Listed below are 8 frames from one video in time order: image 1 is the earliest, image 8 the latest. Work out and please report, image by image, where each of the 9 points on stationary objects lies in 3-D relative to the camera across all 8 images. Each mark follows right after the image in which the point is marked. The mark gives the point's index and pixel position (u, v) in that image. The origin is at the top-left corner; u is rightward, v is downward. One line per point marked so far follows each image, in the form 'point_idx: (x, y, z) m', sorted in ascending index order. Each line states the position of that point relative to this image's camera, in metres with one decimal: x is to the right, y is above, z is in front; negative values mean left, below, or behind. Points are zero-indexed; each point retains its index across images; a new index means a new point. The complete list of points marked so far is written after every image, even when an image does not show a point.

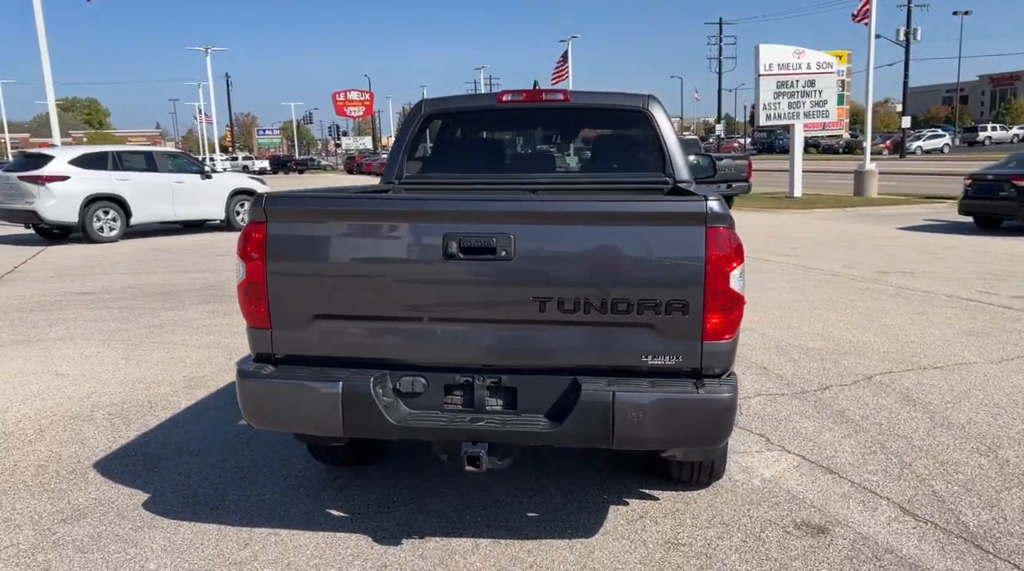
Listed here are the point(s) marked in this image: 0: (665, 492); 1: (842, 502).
0: (+0.8, -1.0, +3.9) m
1: (+1.5, -1.0, +3.8) m
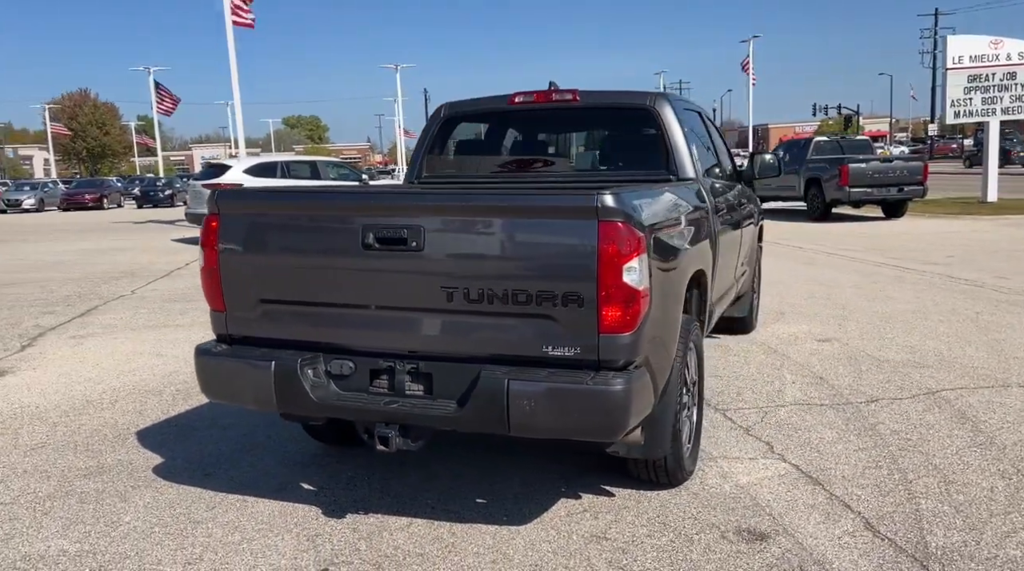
0: (+0.5, -1.0, +3.9) m
1: (+1.3, -1.0, +3.6) m
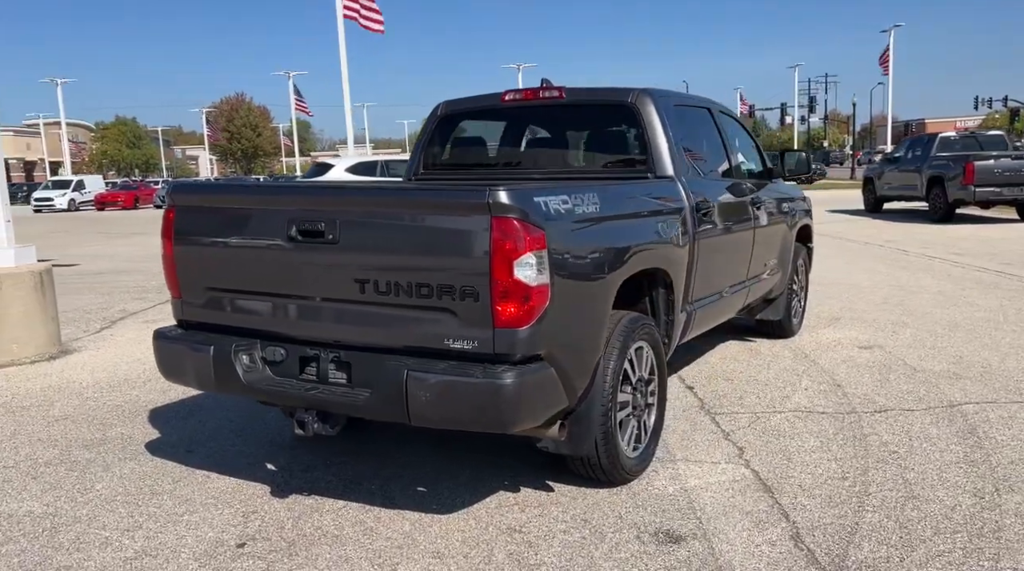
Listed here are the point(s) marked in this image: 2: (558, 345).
0: (+0.3, -1.0, +3.9) m
1: (+1.0, -1.0, +3.5) m
2: (+0.2, -0.2, +3.2) m
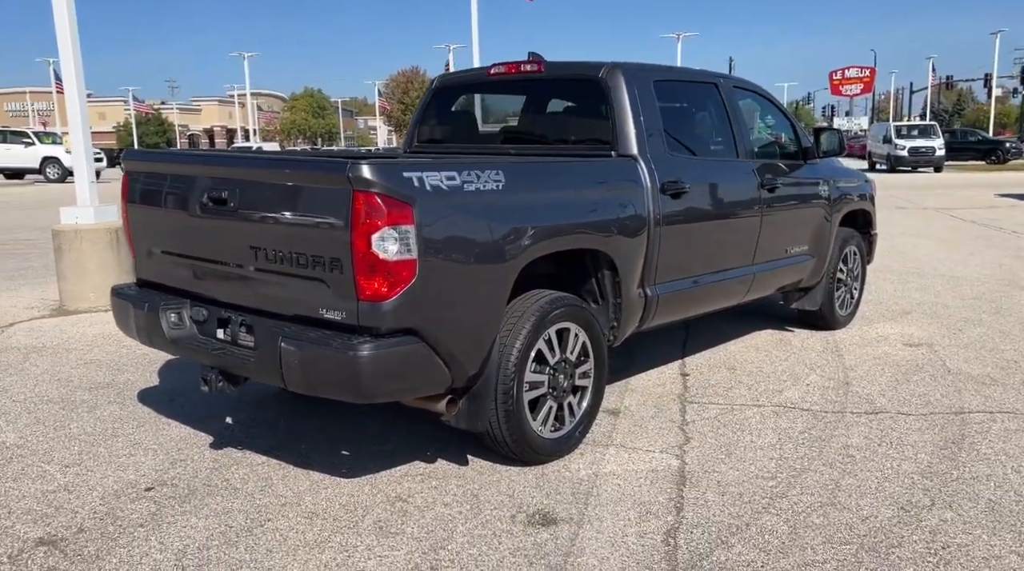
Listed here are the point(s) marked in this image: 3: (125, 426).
0: (-0.2, -0.9, +3.9) m
1: (+0.5, -1.0, +3.5) m
2: (-0.3, -0.1, +3.3) m
3: (-2.1, -0.8, +4.3) m
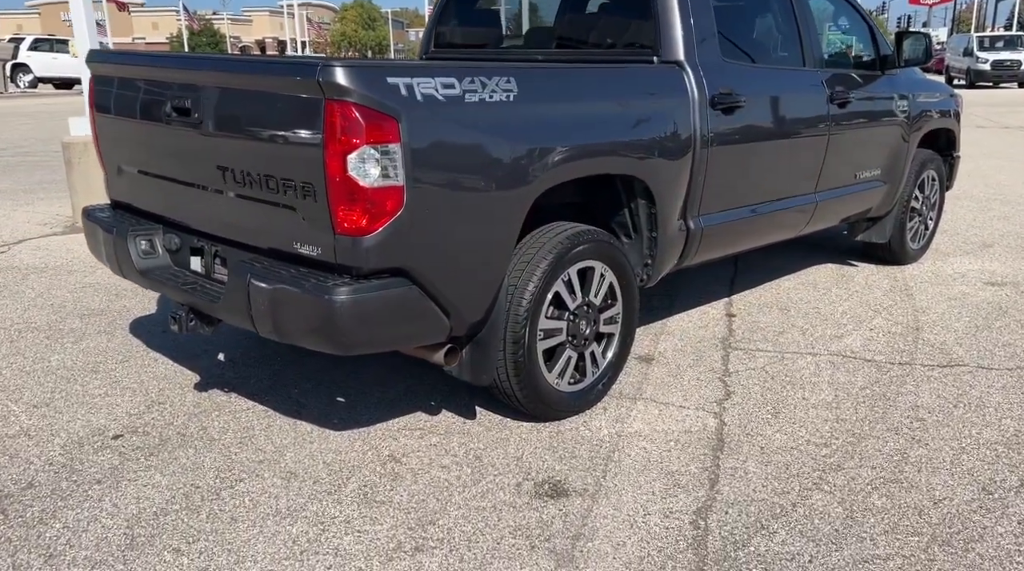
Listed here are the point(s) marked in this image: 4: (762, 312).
0: (-0.1, -0.6, +3.5) m
1: (+0.5, -0.7, +3.0) m
2: (-0.3, +0.1, +2.8) m
3: (-2.0, -0.4, +4.0) m
4: (+1.5, -0.2, +5.0) m
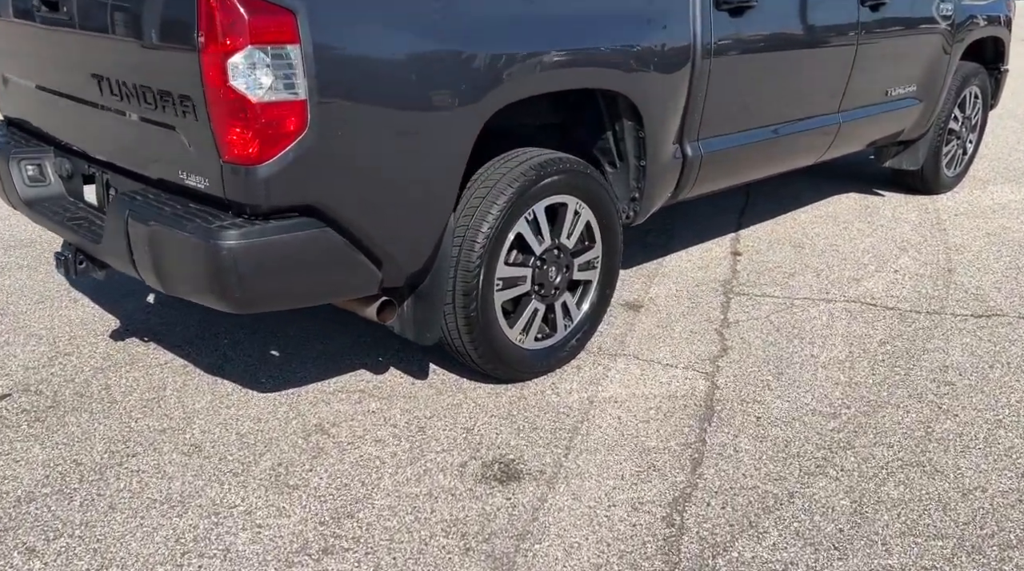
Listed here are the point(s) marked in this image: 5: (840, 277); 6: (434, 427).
0: (-0.3, -0.3, +3.0) m
1: (+0.3, -0.5, +2.5) m
2: (-0.5, +0.3, +2.2) m
3: (-2.1, -0.1, +3.5) m
4: (+1.4, +0.2, +4.4) m
5: (+1.7, 0.0, +4.1) m
6: (-0.3, -0.5, +2.7) m
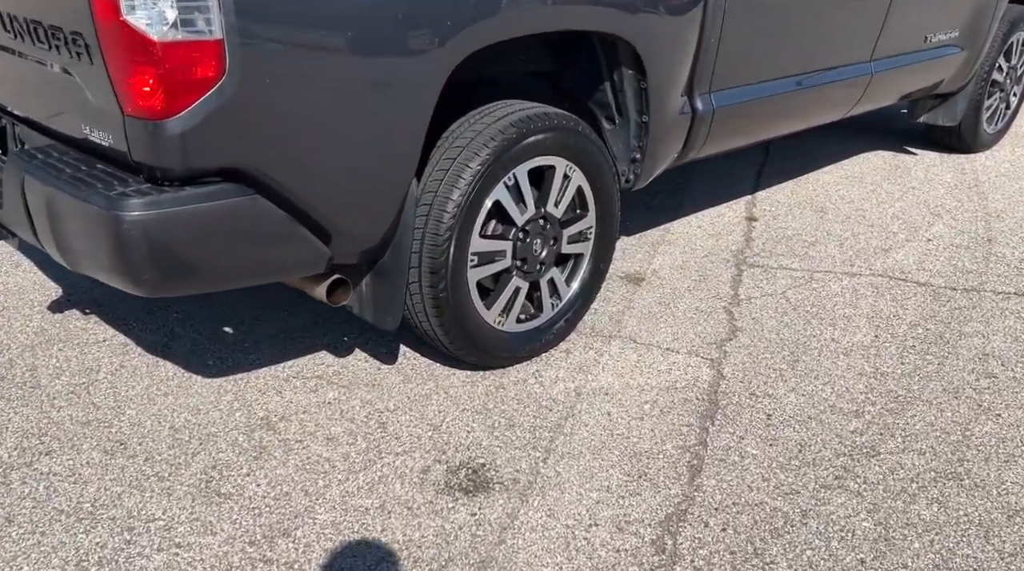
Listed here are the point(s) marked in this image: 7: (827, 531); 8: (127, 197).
0: (-0.3, -0.2, +2.6) m
1: (+0.2, -0.5, +2.2) m
2: (-0.6, +0.3, +1.9) m
3: (-2.2, +0.1, +3.2) m
4: (+1.4, +0.4, +4.0) m
5: (+1.6, +0.2, +3.7) m
6: (-0.3, -0.4, +2.3) m
7: (+0.8, -0.6, +2.0) m
8: (-0.8, +0.2, +1.8) m
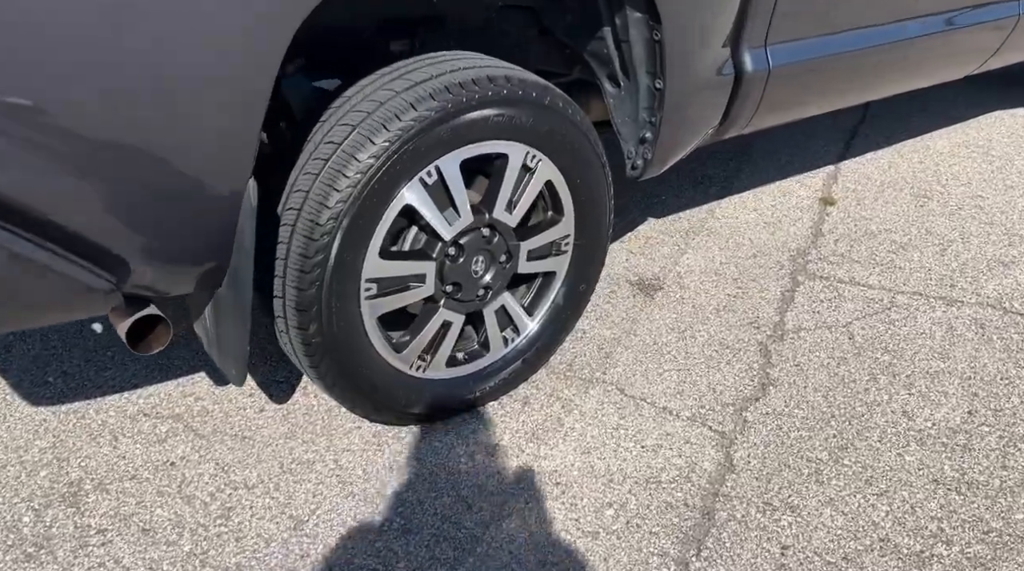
0: (-0.5, -0.3, +2.0) m
1: (0.0, -0.6, +1.5) m
2: (-0.8, +0.2, +1.1) m
3: (-2.3, +0.3, +2.7) m
4: (+1.4, +0.3, +3.0) m
5: (+1.6, +0.1, +2.7) m
6: (-0.6, -0.5, +1.7) m
7: (+0.5, -0.8, +1.2) m
8: (-1.1, +0.1, +1.1) m
